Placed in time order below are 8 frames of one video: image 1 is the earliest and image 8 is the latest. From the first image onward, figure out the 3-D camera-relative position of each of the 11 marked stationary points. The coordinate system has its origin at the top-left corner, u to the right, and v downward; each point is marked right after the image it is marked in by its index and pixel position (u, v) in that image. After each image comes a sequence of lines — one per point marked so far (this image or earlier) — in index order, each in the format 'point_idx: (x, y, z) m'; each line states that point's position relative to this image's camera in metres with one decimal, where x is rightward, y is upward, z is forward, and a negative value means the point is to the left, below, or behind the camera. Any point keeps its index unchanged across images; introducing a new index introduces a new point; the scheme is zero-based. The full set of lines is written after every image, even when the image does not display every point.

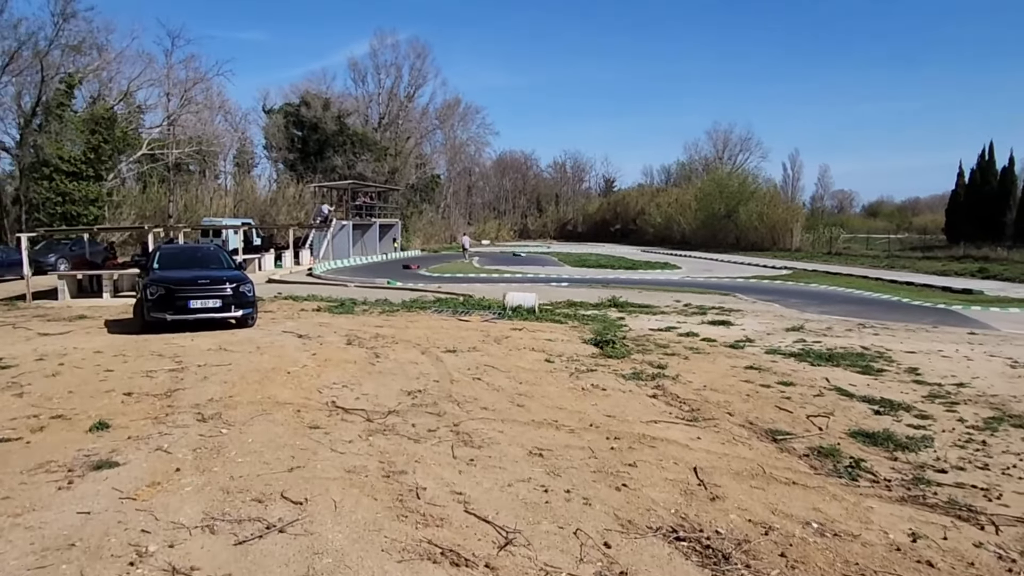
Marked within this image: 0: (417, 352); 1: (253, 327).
0: (-1.3, -0.9, +9.5) m
1: (-4.3, -0.6, +11.4) m
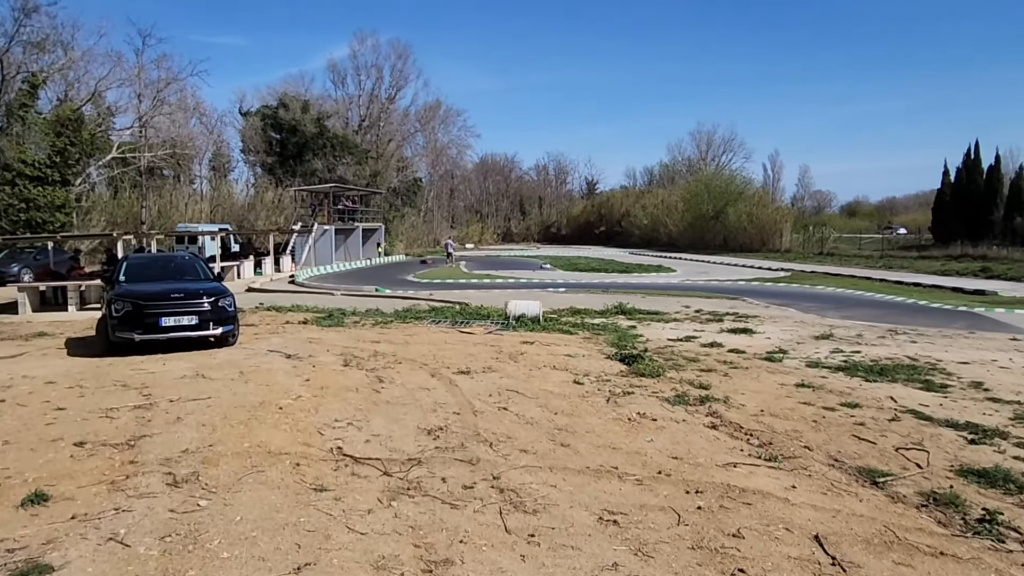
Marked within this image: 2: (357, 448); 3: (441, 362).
0: (-1.0, -1.1, +8.2) m
1: (-4.1, -0.8, +10.1) m
2: (-1.2, -1.2, +5.2) m
3: (-0.9, -1.0, +9.1) m
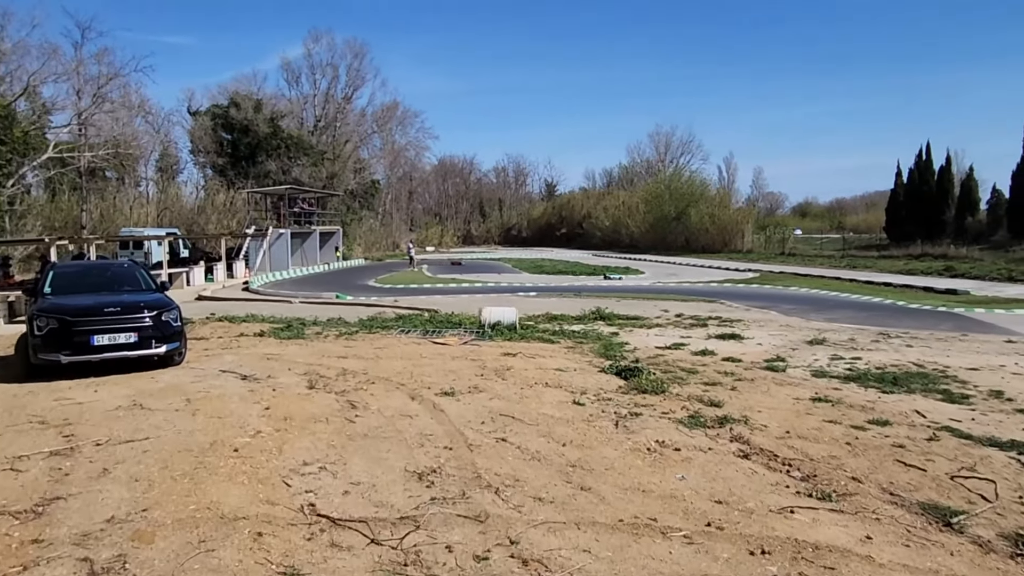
0: (-1.1, -1.2, +7.2) m
1: (-4.3, -1.0, +8.9) m
2: (-1.1, -1.3, +4.2) m
3: (-1.1, -1.1, +8.1) m
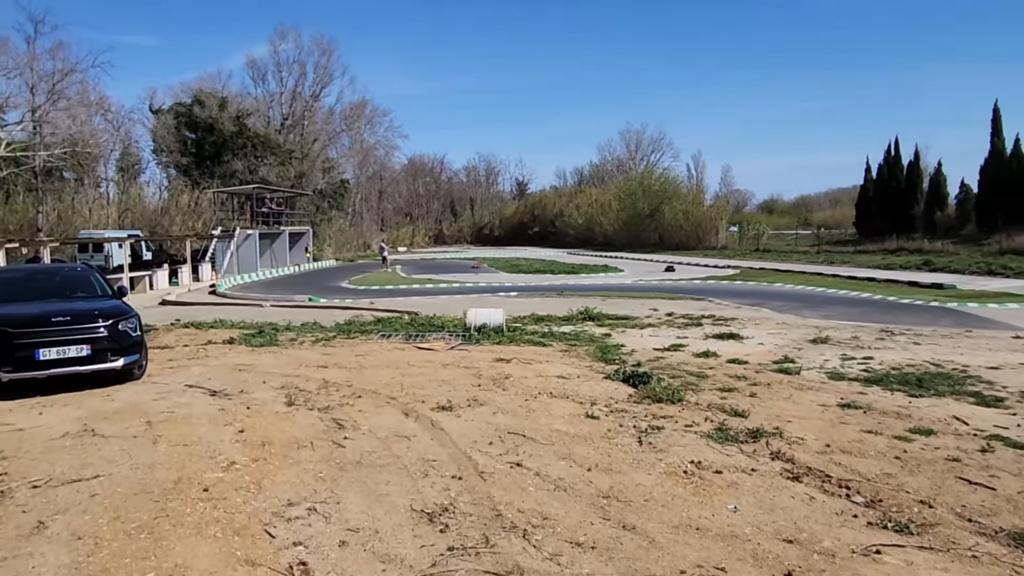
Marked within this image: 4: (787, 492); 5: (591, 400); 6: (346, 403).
0: (-1.0, -1.2, +6.4) m
1: (-4.3, -1.1, +8.0) m
2: (-0.9, -1.3, +3.4) m
3: (-1.0, -1.1, +7.3) m
4: (+1.9, -1.4, +4.7) m
5: (+0.8, -1.2, +7.3) m
6: (-1.7, -1.2, +6.9) m
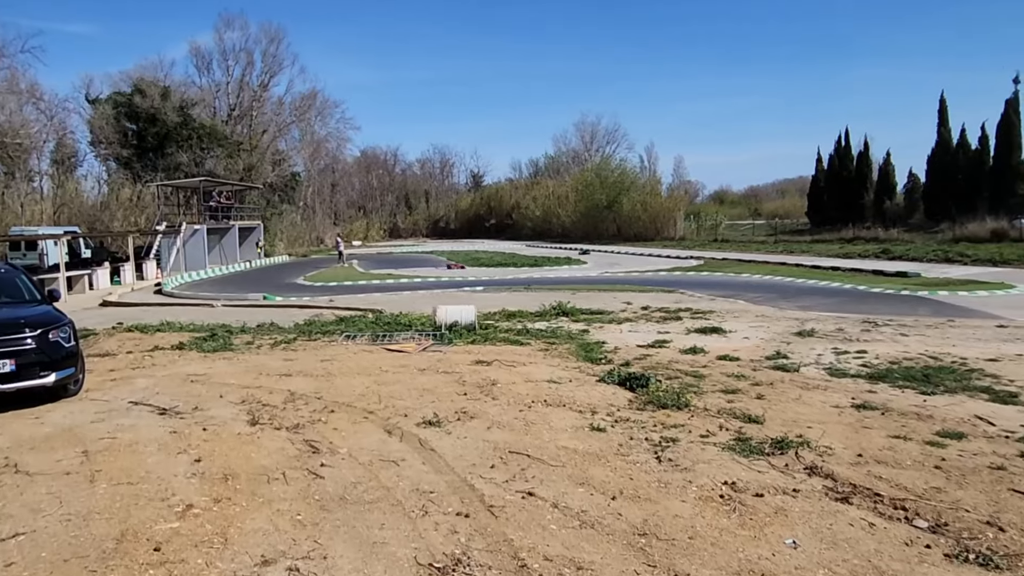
0: (-1.1, -1.2, +5.6) m
1: (-4.4, -1.1, +7.0) m
2: (-0.7, -1.4, +2.6) m
3: (-1.1, -1.1, +6.5) m
4: (+2.0, -1.4, +4.1) m
5: (+0.8, -1.2, +6.6) m
6: (-1.7, -1.2, +6.1) m
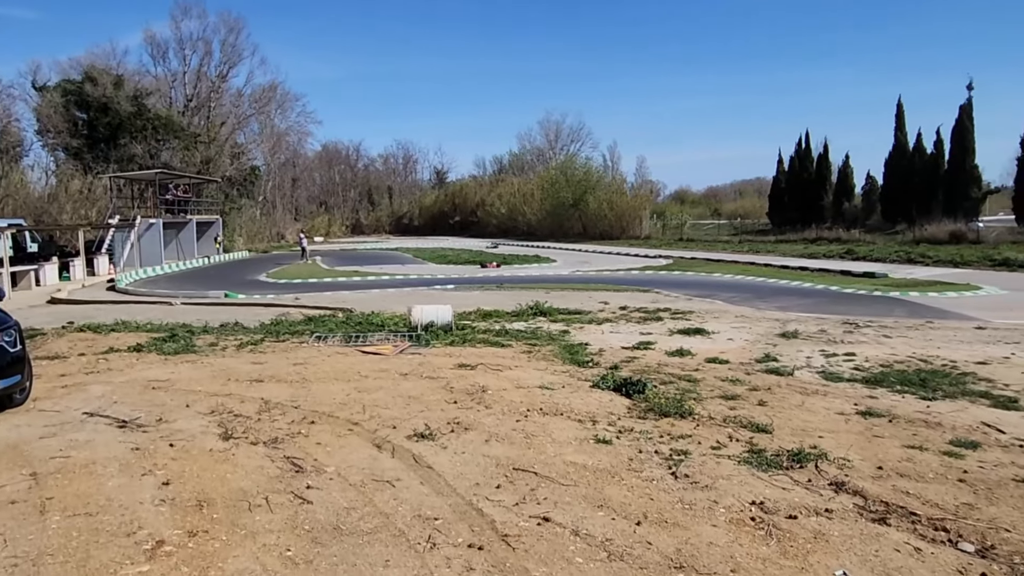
0: (-1.1, -1.2, +5.2) m
1: (-4.5, -1.1, +6.3) m
2: (-0.5, -1.4, +2.2) m
3: (-1.1, -1.1, +6.0) m
4: (+2.0, -1.4, +3.8) m
5: (+0.7, -1.2, +6.2) m
6: (-1.7, -1.2, +5.6) m
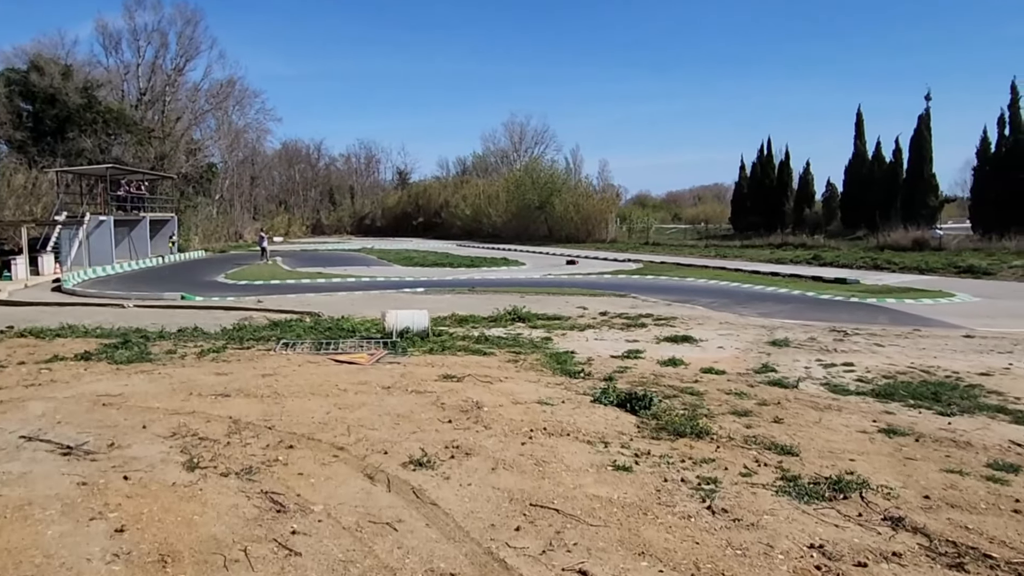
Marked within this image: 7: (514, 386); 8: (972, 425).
0: (-1.0, -1.3, +4.5) m
1: (-4.5, -1.1, +5.5) m
2: (-0.3, -1.4, +1.5) m
3: (-1.1, -1.2, +5.4) m
4: (+2.2, -1.5, +3.3) m
5: (+0.7, -1.2, +5.7) m
6: (-1.7, -1.2, +4.9) m
7: (0.0, -1.1, +7.7) m
8: (+4.3, -1.3, +6.5) m
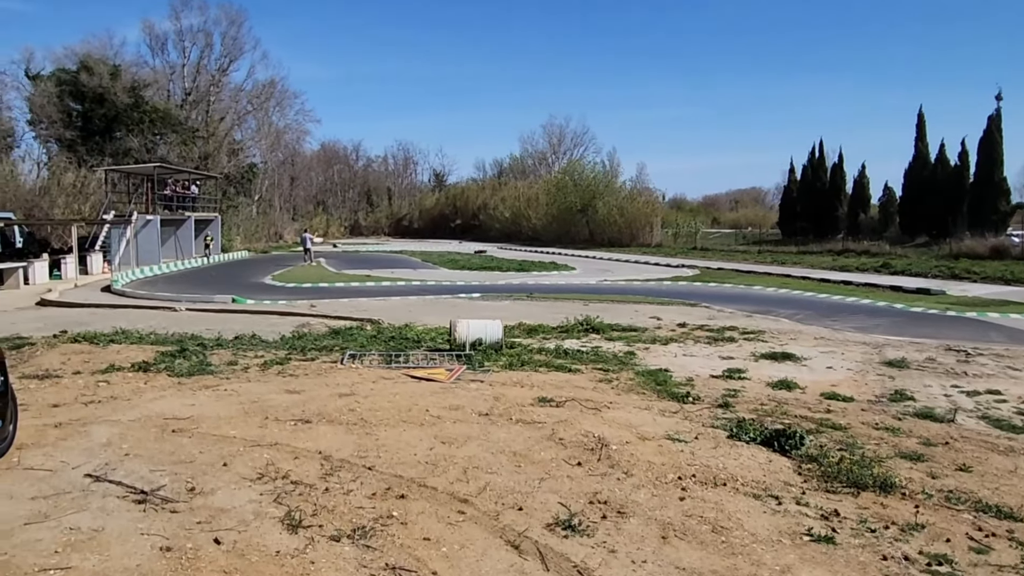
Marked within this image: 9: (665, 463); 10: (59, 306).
0: (0.0, -1.4, +3.6) m
1: (-3.5, -1.2, +4.7) m
2: (+0.5, -1.6, +0.6) m
3: (-0.1, -1.3, +4.5) m
4: (+3.1, -1.6, +2.2) m
5: (+1.7, -1.4, +4.7) m
6: (-0.7, -1.3, +4.0) m
7: (+1.1, -1.2, +6.7) m
8: (+5.4, -1.5, +5.3) m
9: (+1.1, -1.3, +5.2) m
10: (-10.8, -0.4, +16.5) m
